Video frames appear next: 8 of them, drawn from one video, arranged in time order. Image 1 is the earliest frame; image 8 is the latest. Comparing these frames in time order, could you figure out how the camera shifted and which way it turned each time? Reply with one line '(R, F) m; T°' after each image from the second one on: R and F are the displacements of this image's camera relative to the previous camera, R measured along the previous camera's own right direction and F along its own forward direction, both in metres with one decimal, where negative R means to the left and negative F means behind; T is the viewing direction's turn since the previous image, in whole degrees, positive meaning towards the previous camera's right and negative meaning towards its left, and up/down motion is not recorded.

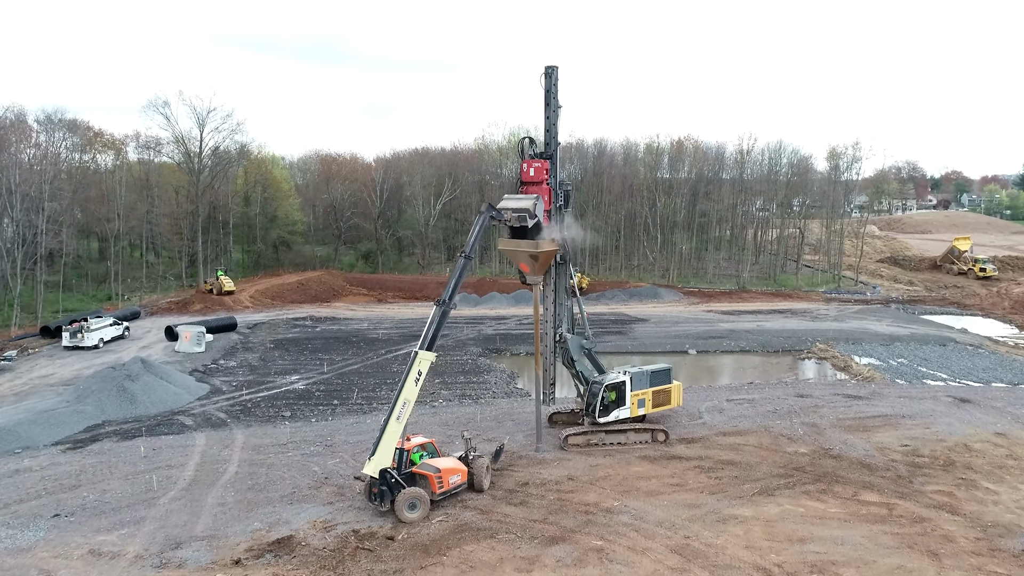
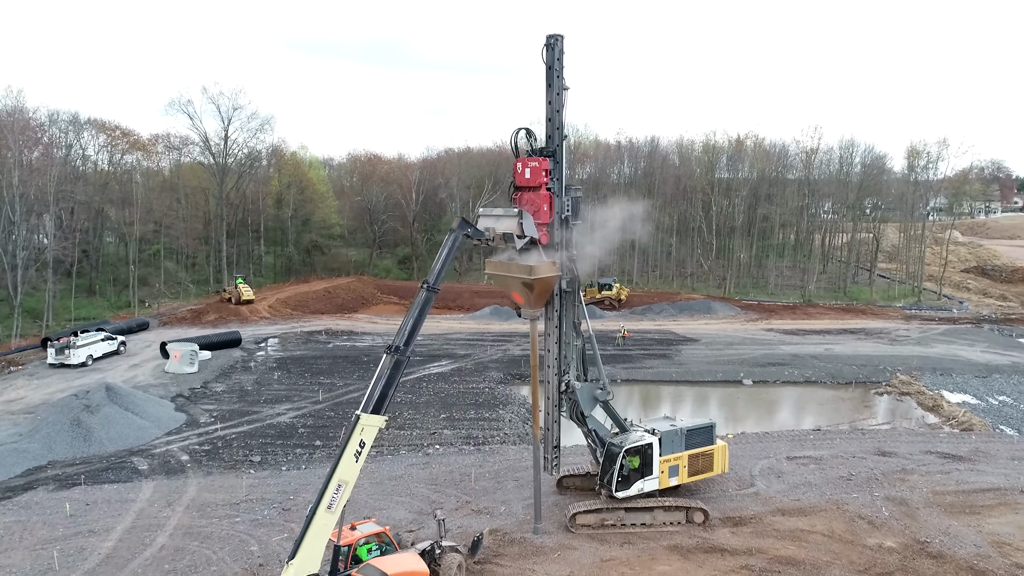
(+0.9, +2.9) m; -4°
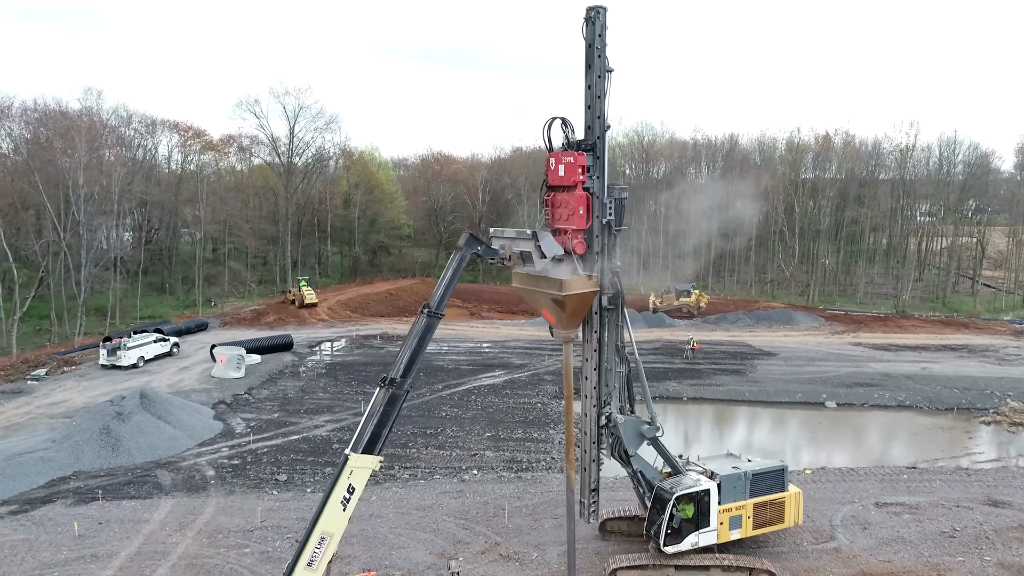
(+0.5, +1.4) m; -6°
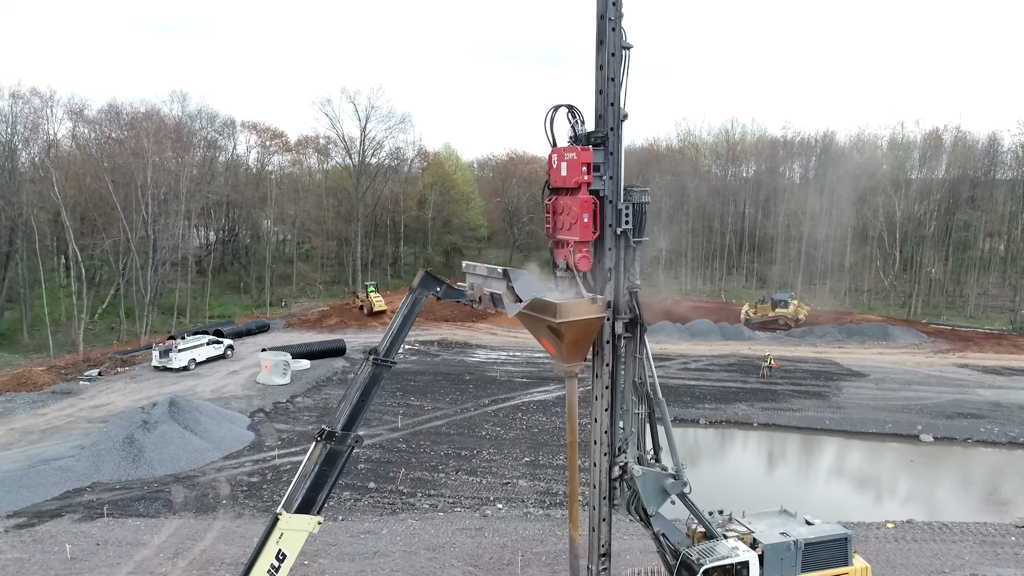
(+0.9, +1.4) m; -7°
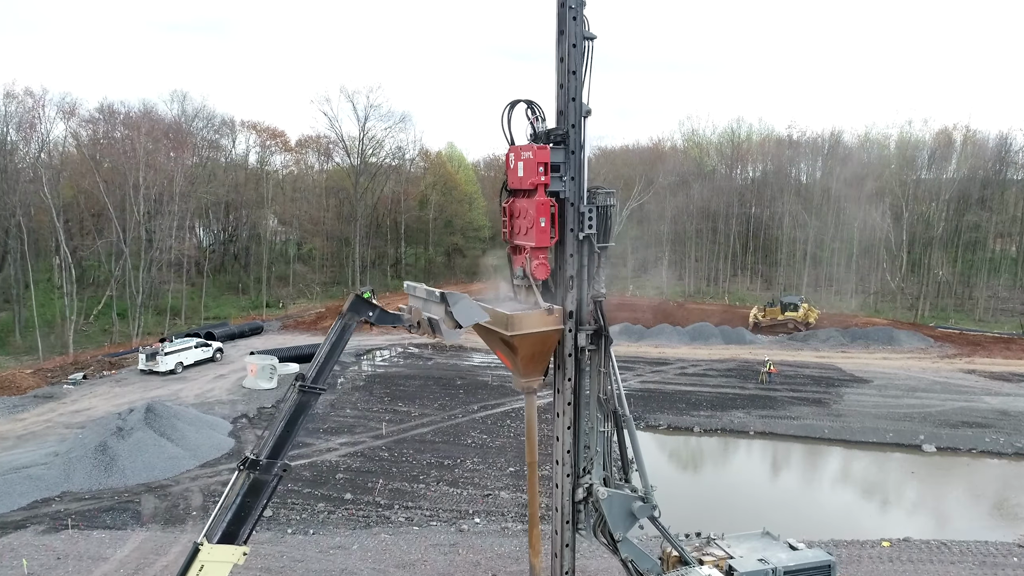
(+0.5, +0.5) m; -1°
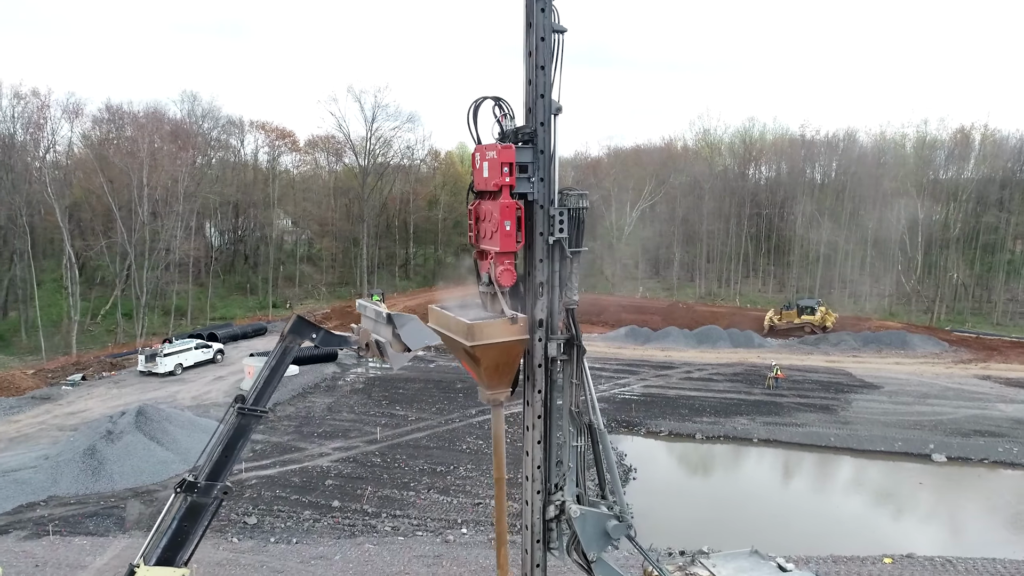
(+0.4, +0.3) m; -1°
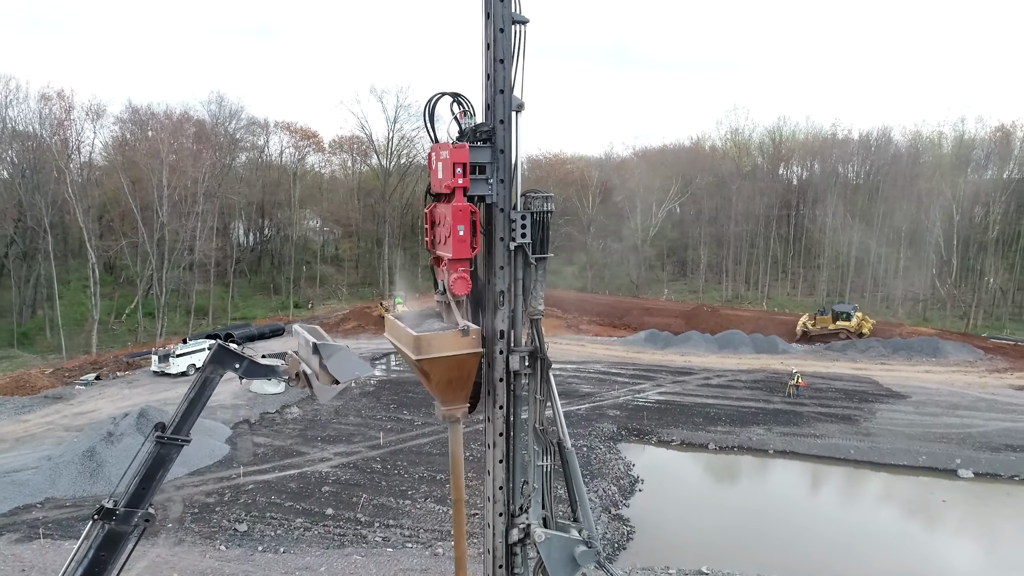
(+0.6, +0.4) m; -3°
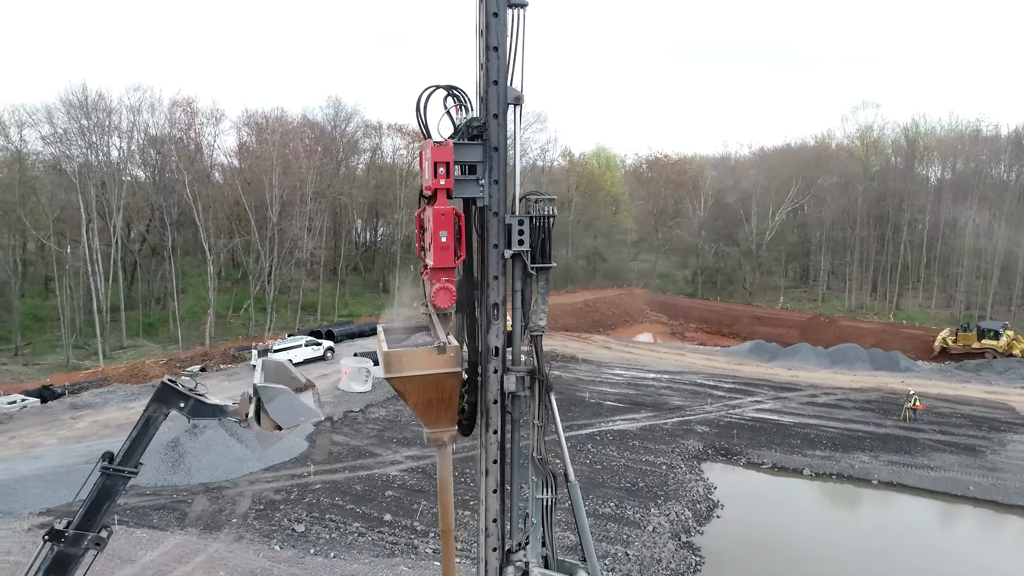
(+0.8, +0.6) m; -9°
